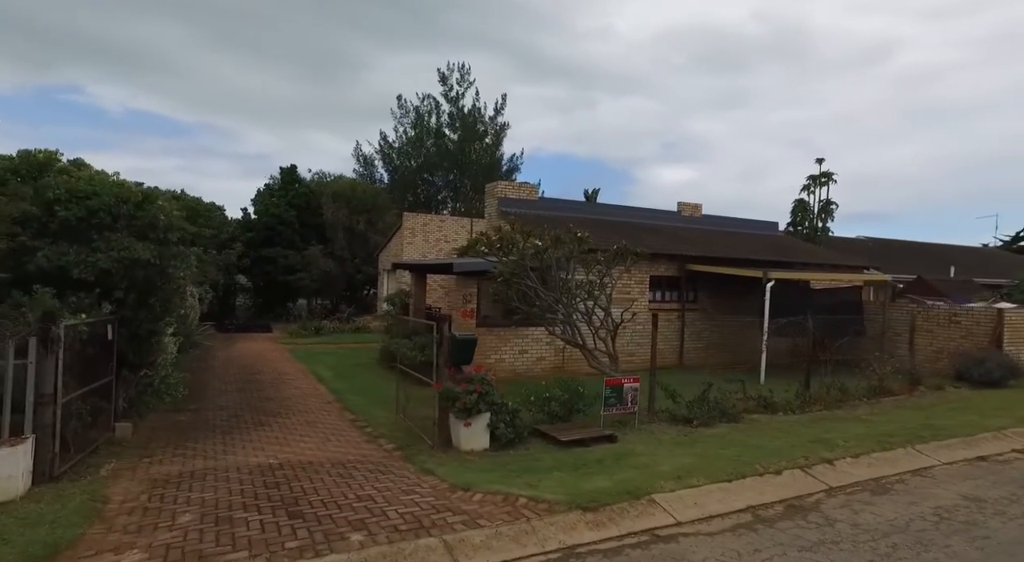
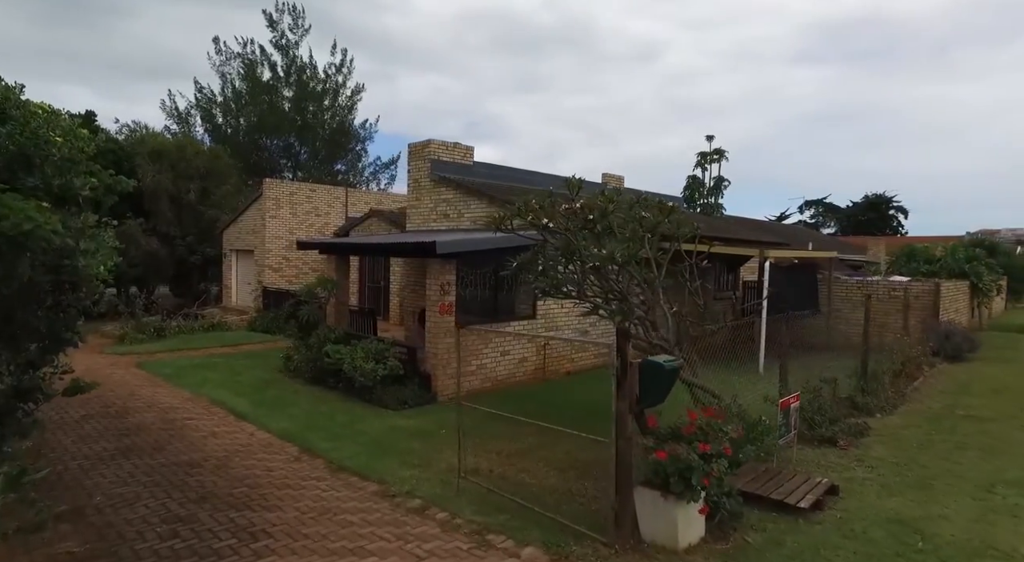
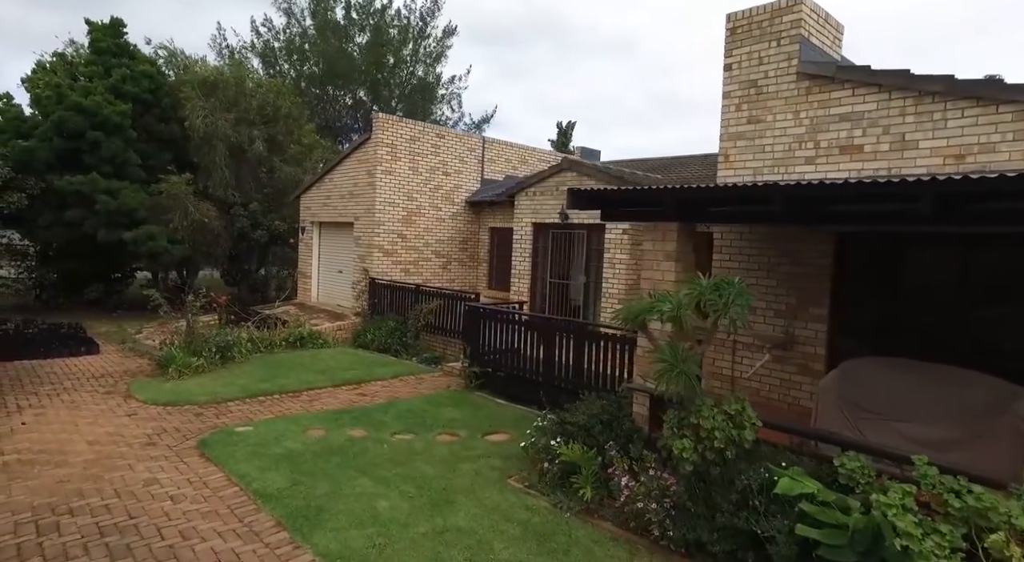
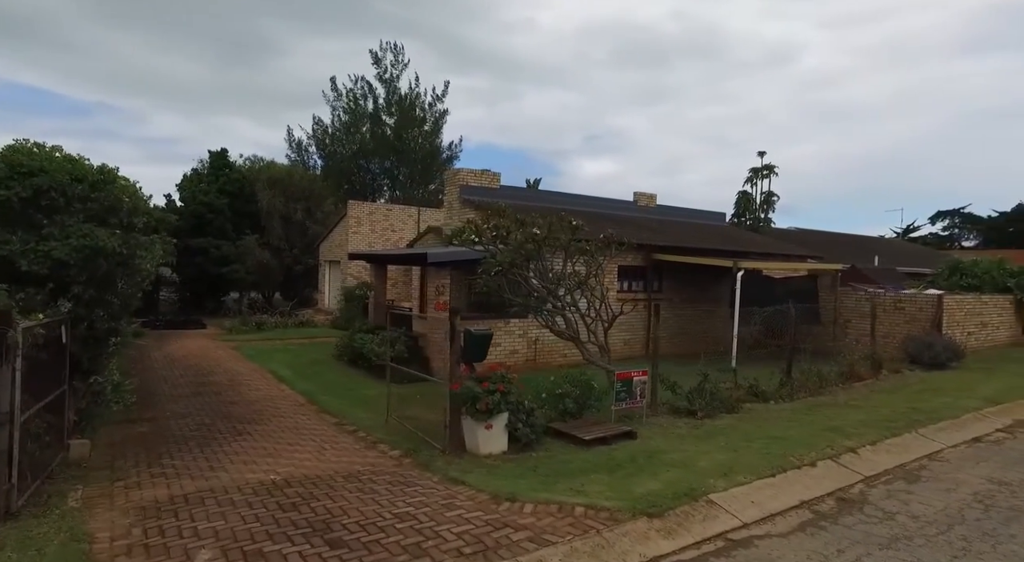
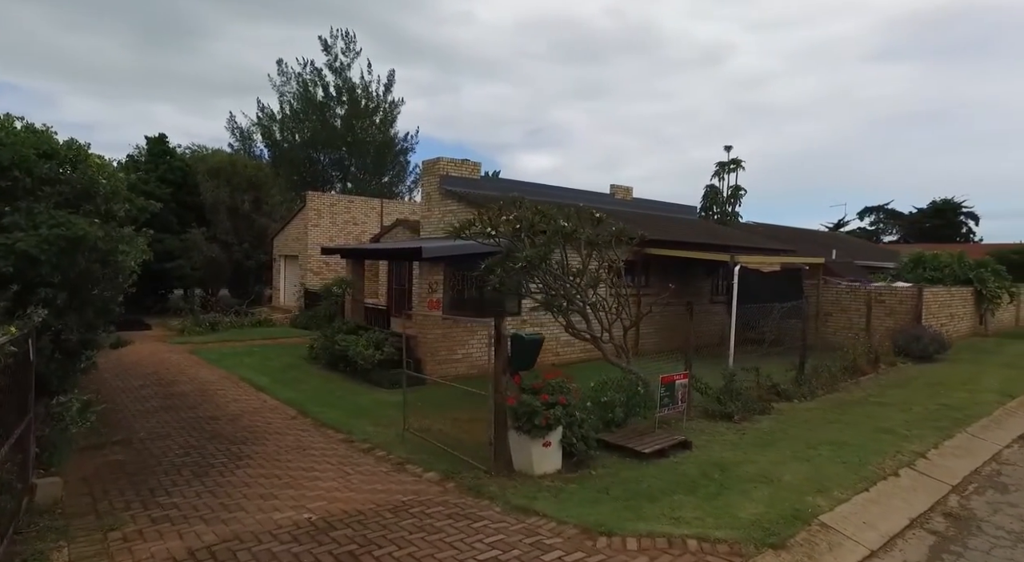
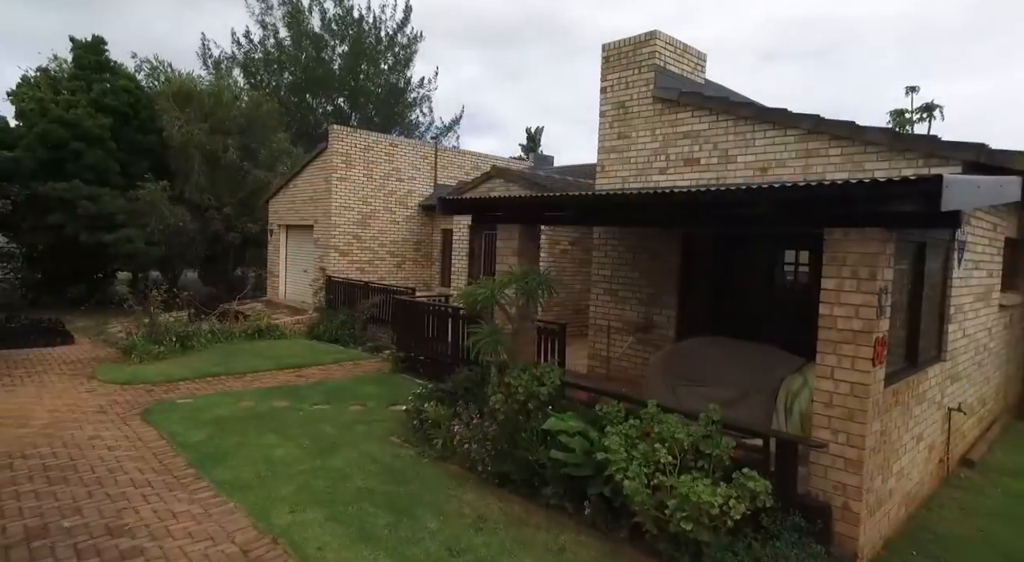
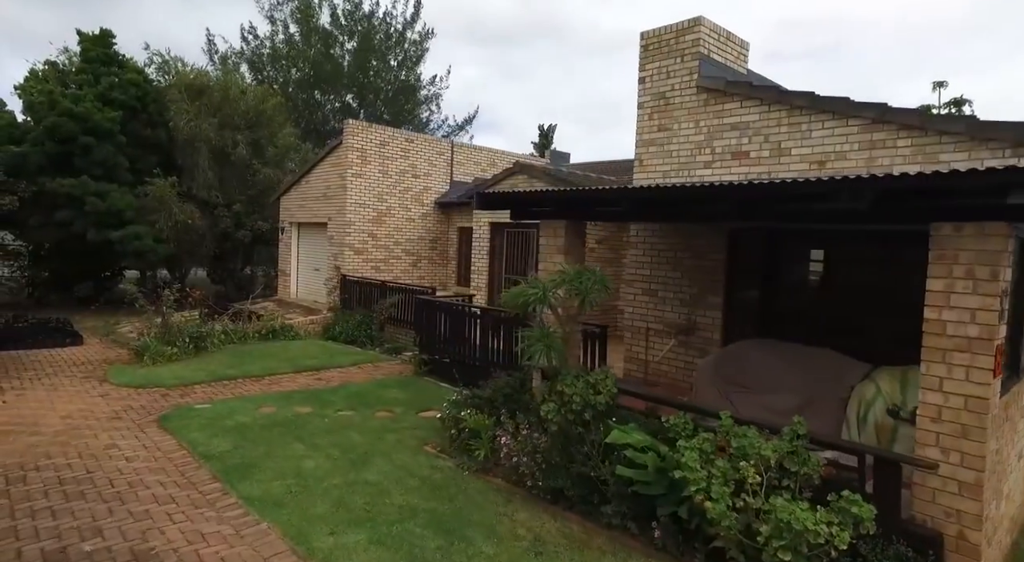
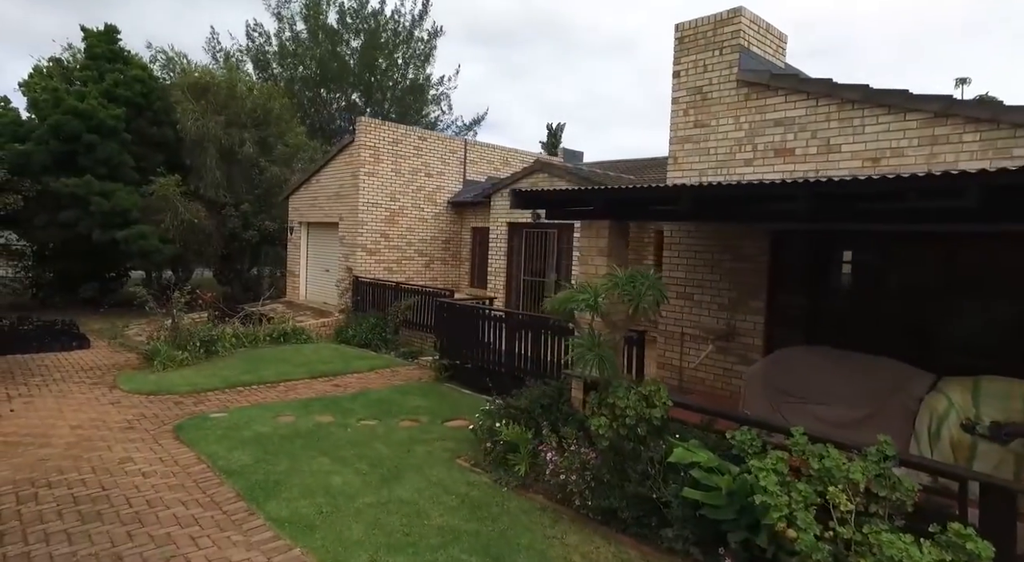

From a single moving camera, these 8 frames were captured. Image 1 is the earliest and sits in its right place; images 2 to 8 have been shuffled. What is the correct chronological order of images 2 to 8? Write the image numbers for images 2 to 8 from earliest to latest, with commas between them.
4, 5, 2, 6, 7, 8, 3
